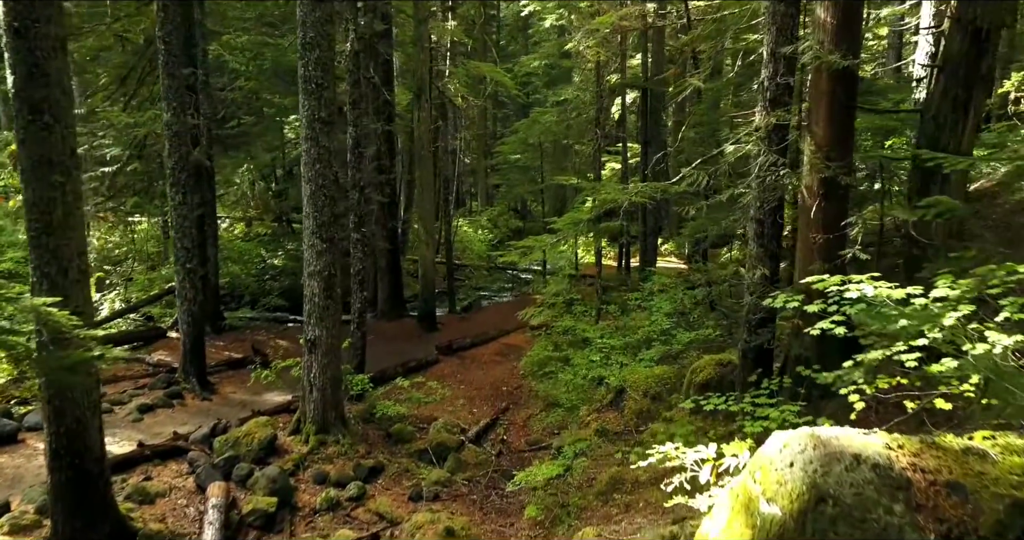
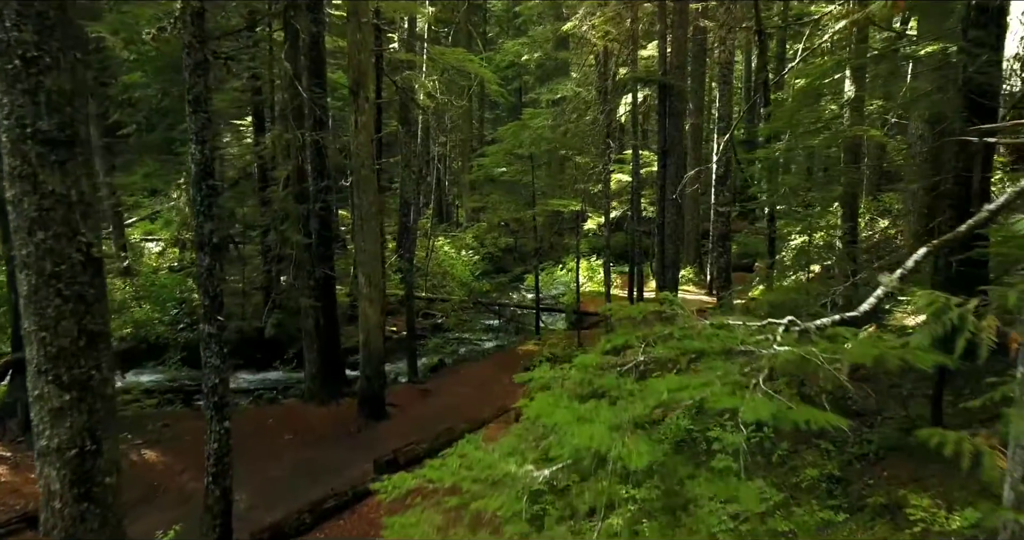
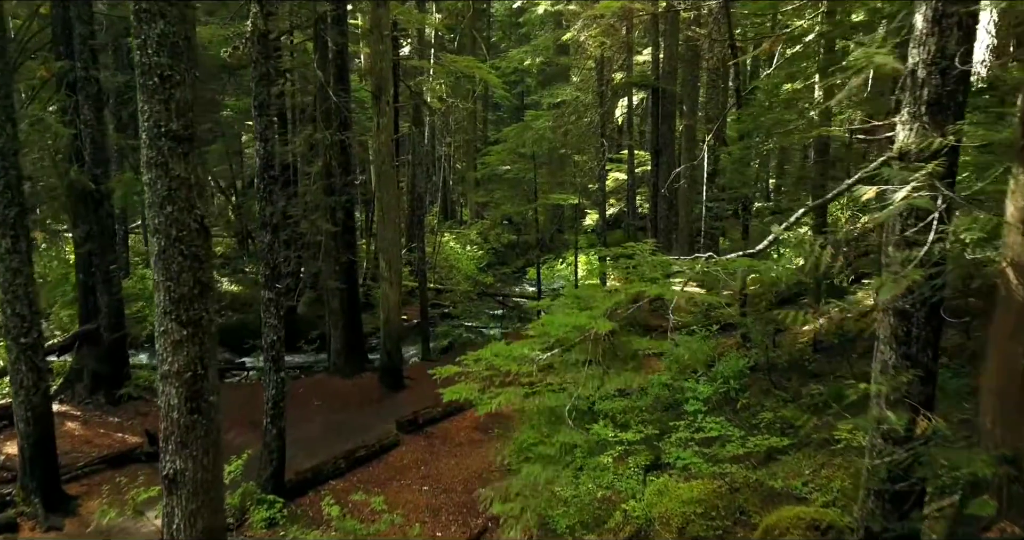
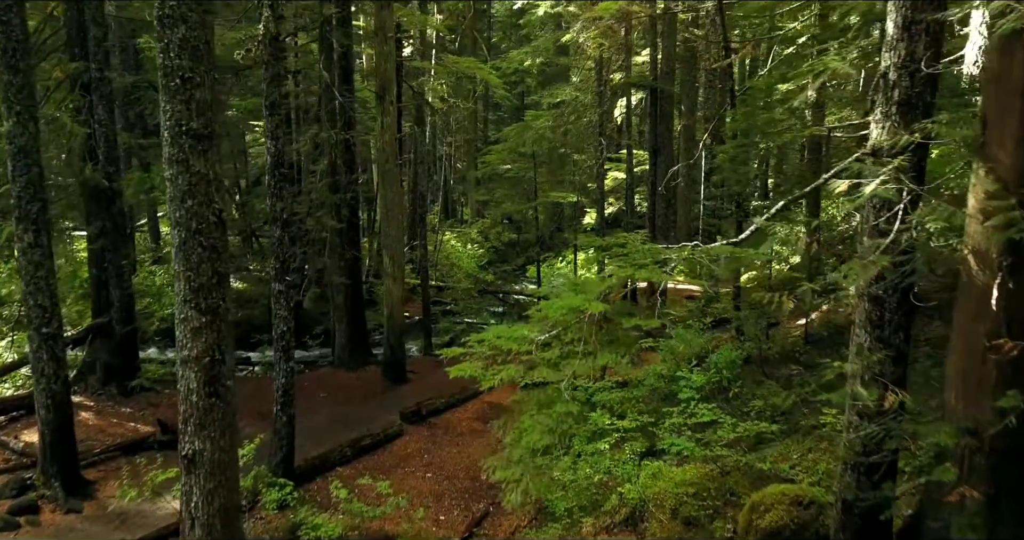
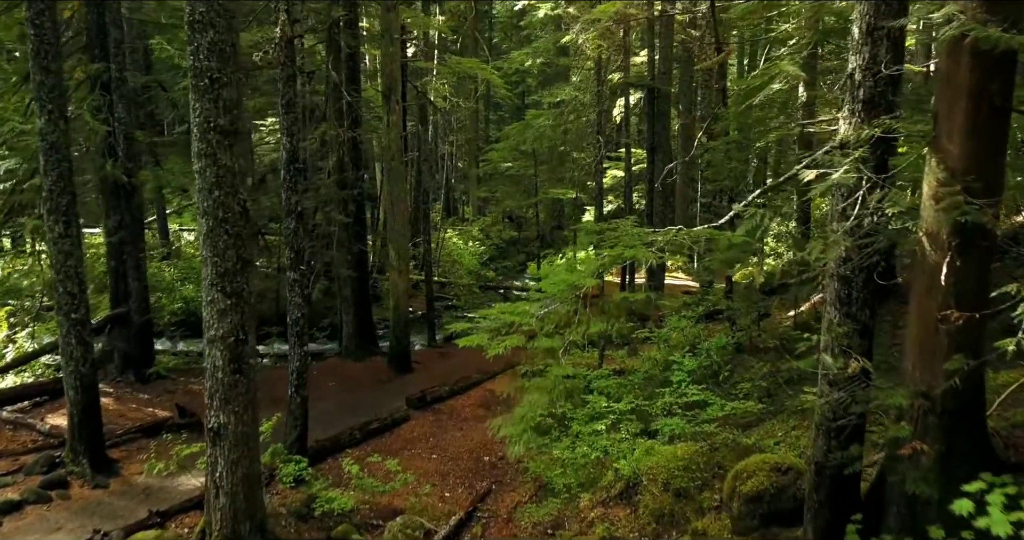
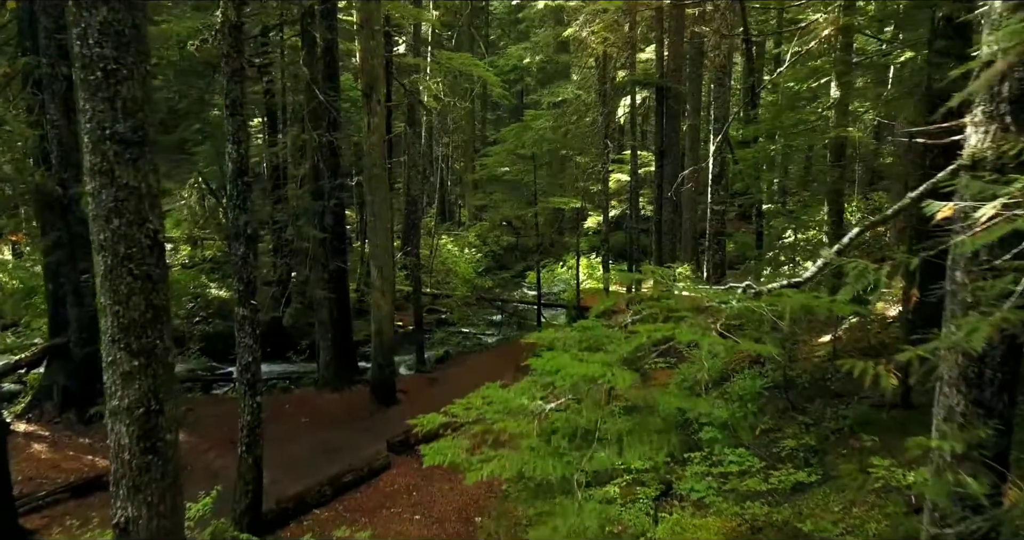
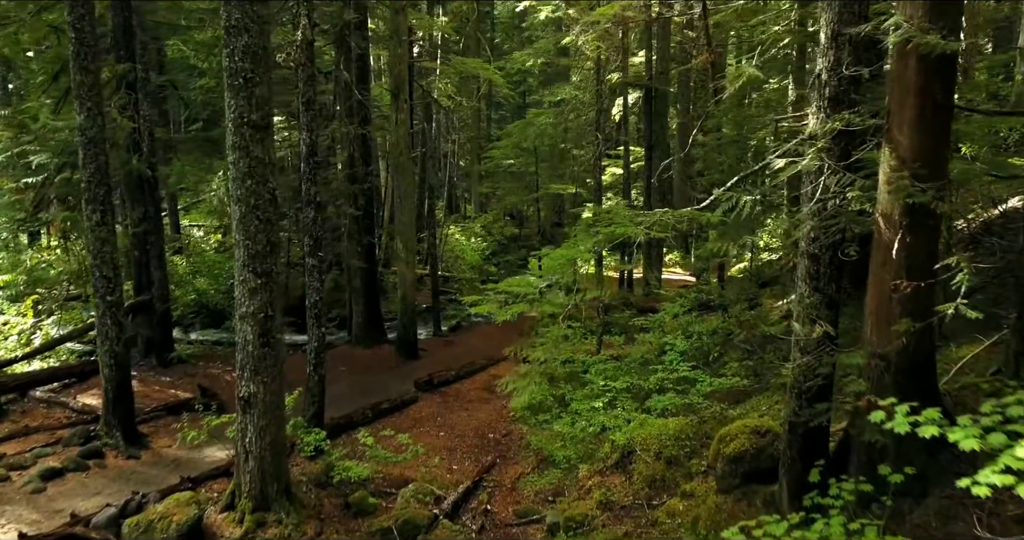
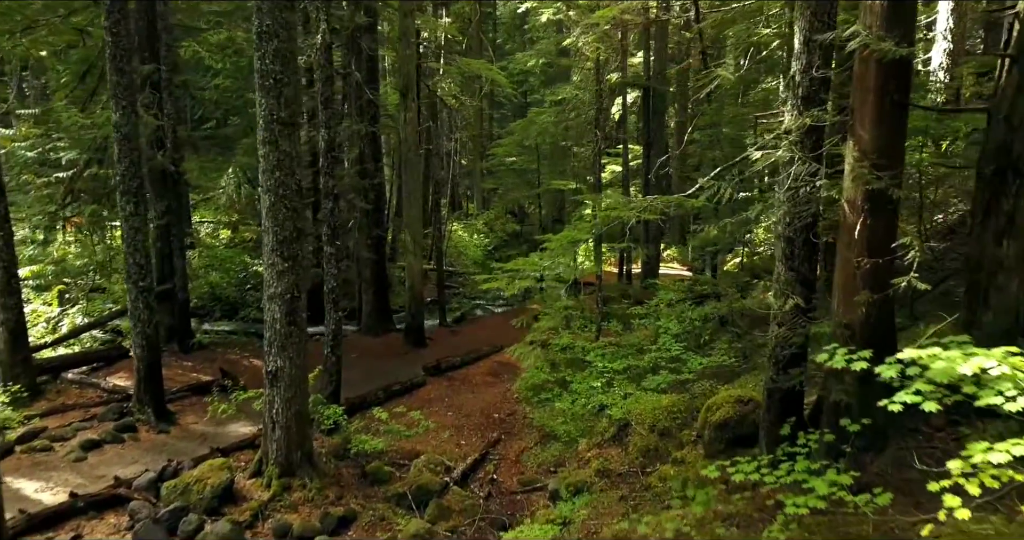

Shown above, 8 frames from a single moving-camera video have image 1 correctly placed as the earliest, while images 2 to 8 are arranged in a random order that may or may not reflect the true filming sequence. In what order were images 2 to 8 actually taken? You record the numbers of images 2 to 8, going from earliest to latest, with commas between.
8, 7, 5, 4, 3, 6, 2
